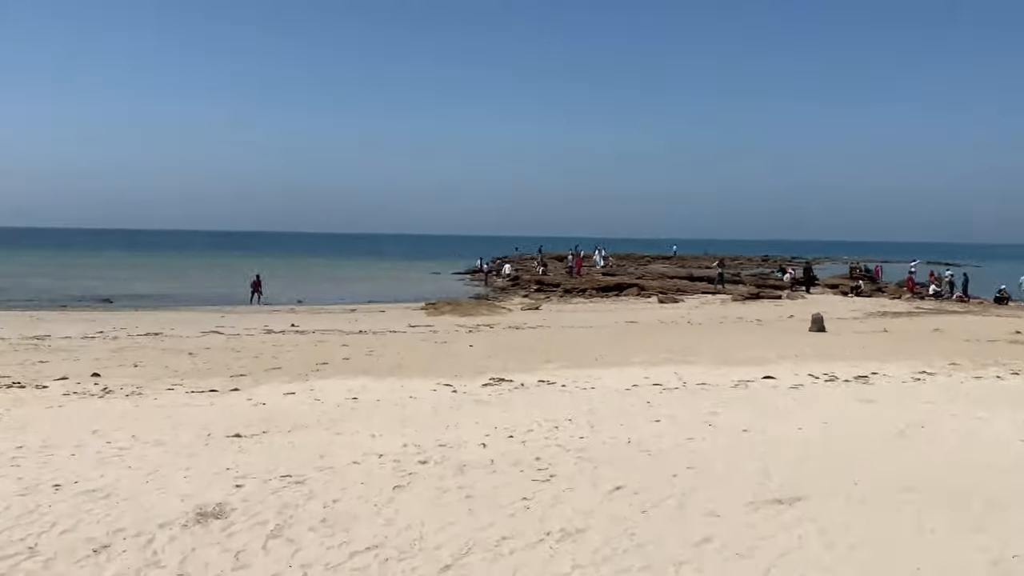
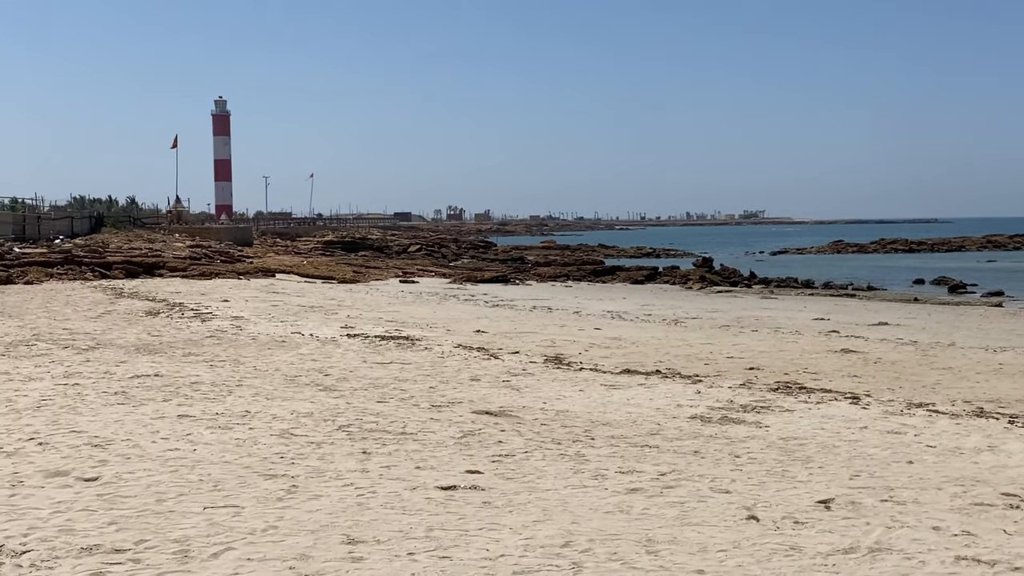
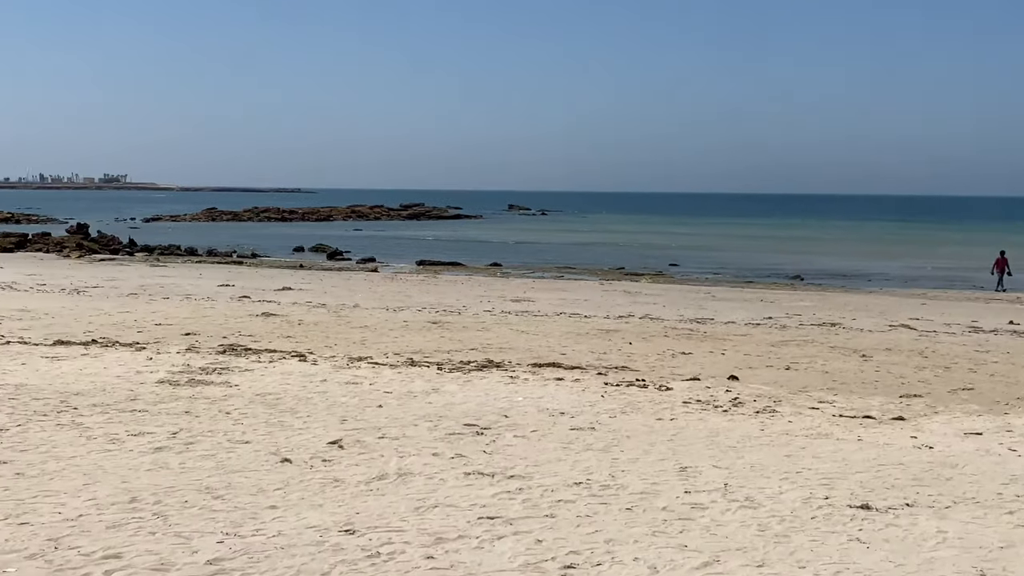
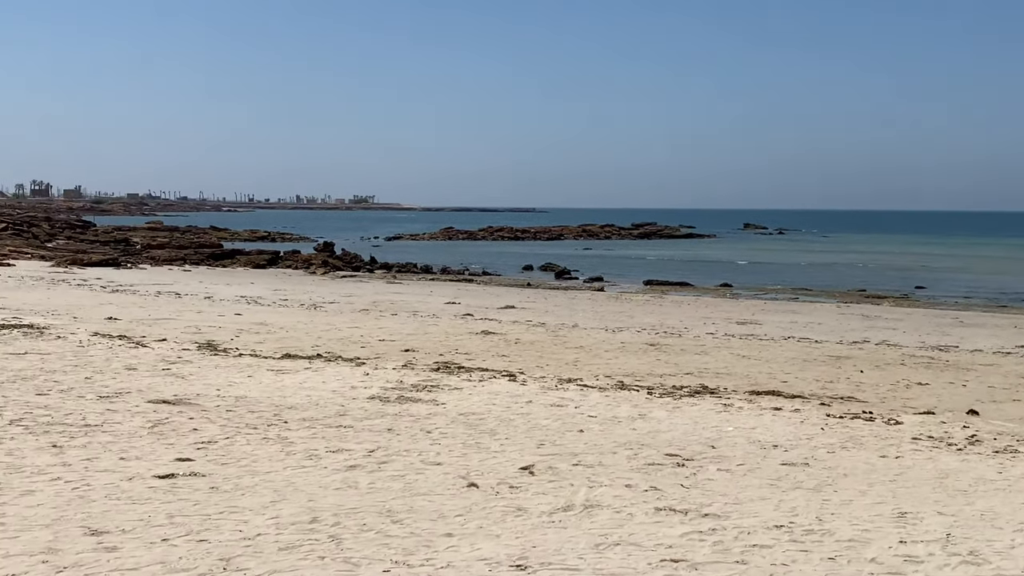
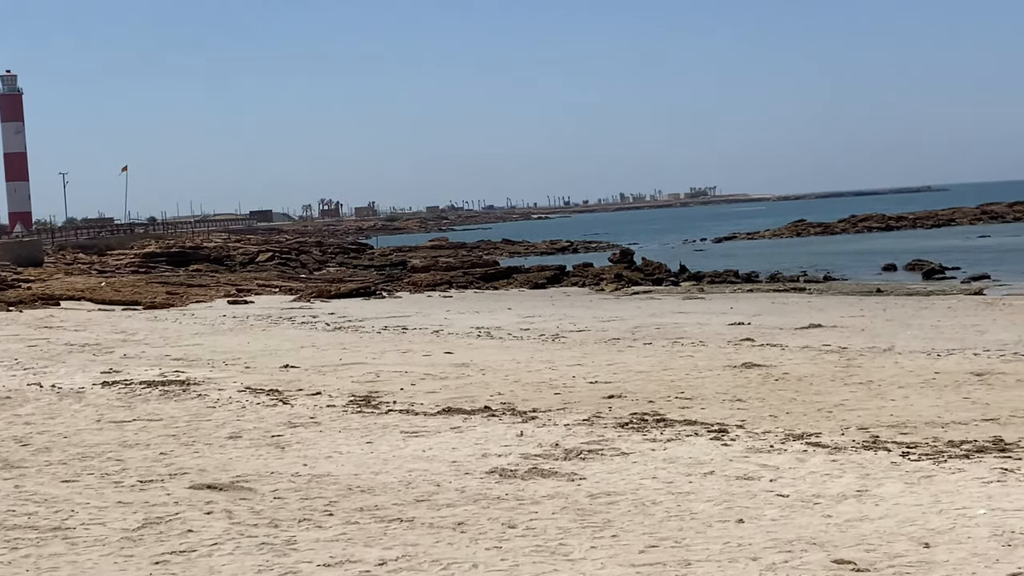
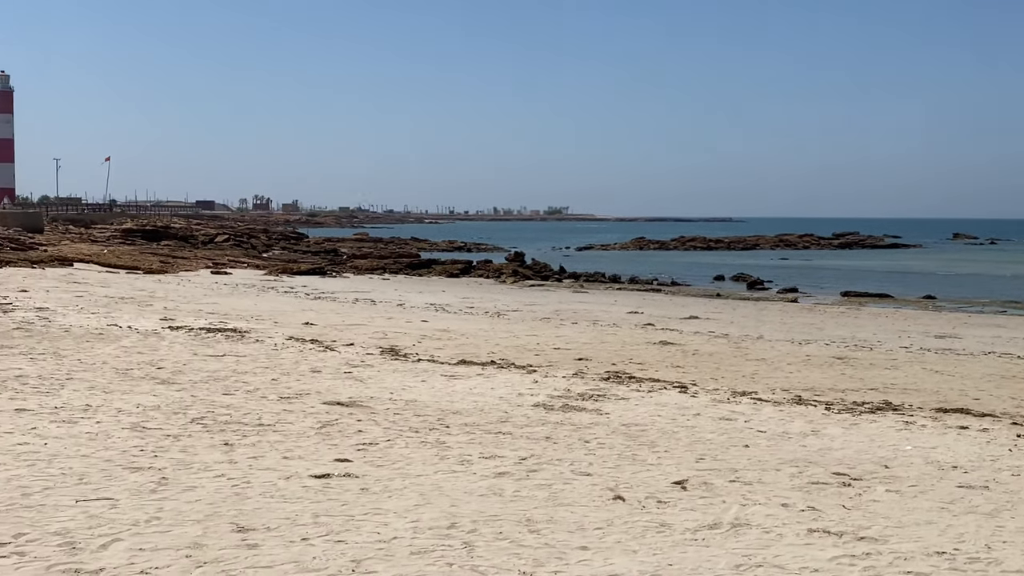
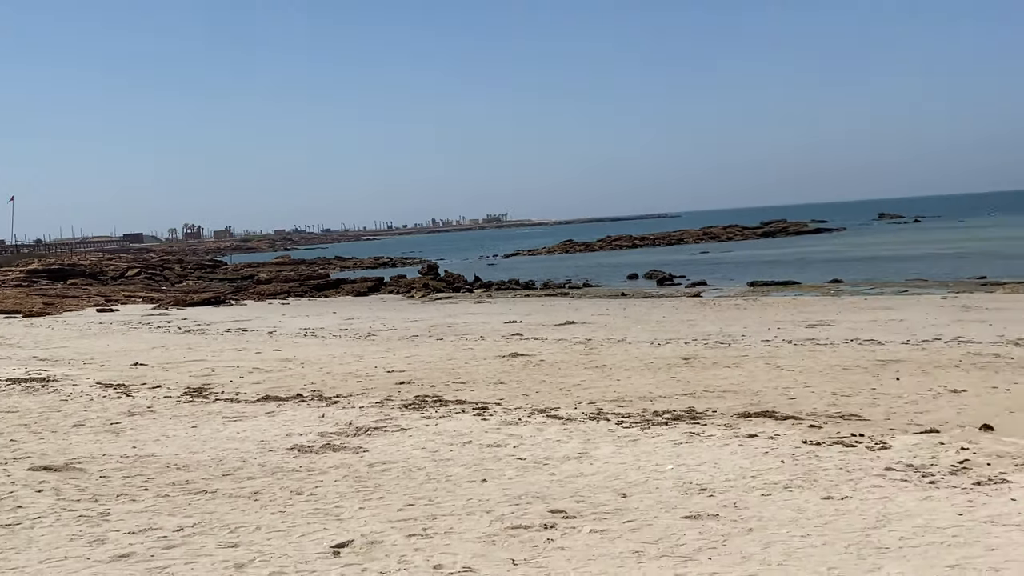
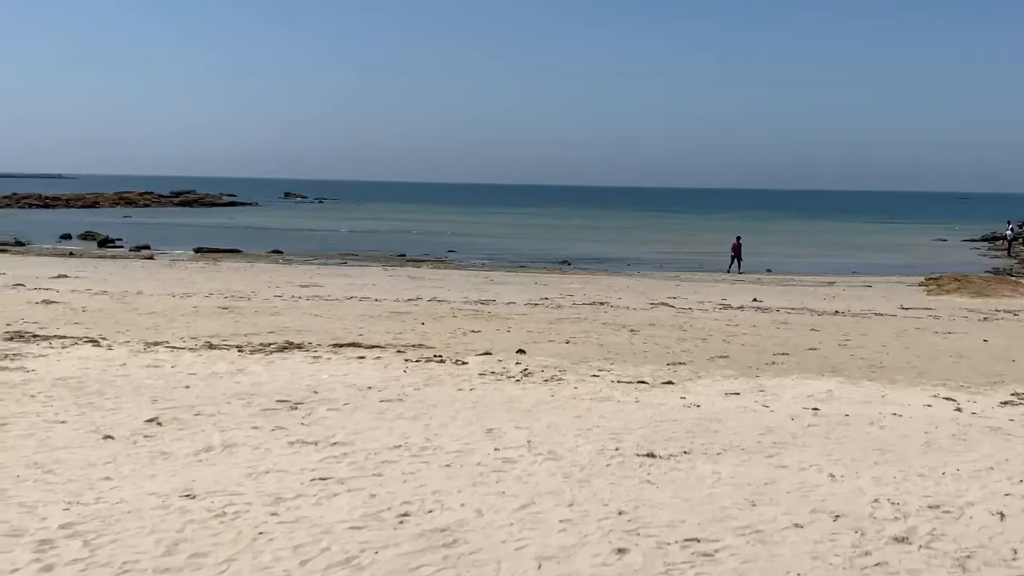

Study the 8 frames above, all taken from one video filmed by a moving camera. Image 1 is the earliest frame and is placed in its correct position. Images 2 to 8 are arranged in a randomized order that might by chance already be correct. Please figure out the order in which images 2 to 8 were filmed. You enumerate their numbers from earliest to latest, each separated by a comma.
8, 3, 4, 6, 2, 5, 7
